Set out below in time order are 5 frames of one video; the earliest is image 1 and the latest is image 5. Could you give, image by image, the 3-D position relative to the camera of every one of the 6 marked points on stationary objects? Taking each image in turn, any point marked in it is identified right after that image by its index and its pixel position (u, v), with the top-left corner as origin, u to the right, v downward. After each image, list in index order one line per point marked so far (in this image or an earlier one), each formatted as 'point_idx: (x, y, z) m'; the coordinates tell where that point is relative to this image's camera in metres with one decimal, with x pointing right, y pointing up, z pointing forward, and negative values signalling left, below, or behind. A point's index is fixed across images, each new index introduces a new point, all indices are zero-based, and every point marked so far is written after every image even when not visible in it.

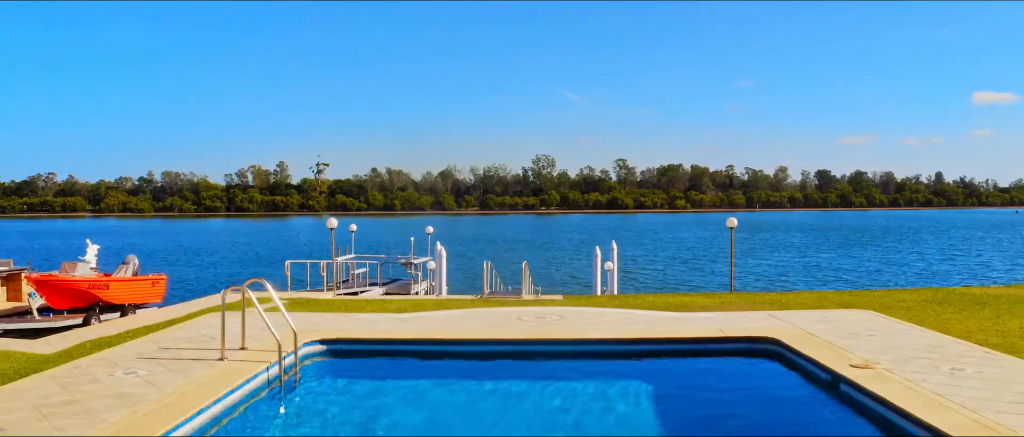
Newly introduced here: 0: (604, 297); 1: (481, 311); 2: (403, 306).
0: (+1.9, -1.6, +13.3) m
1: (-0.4, -1.7, +11.4) m
2: (-2.0, -1.6, +12.2) m
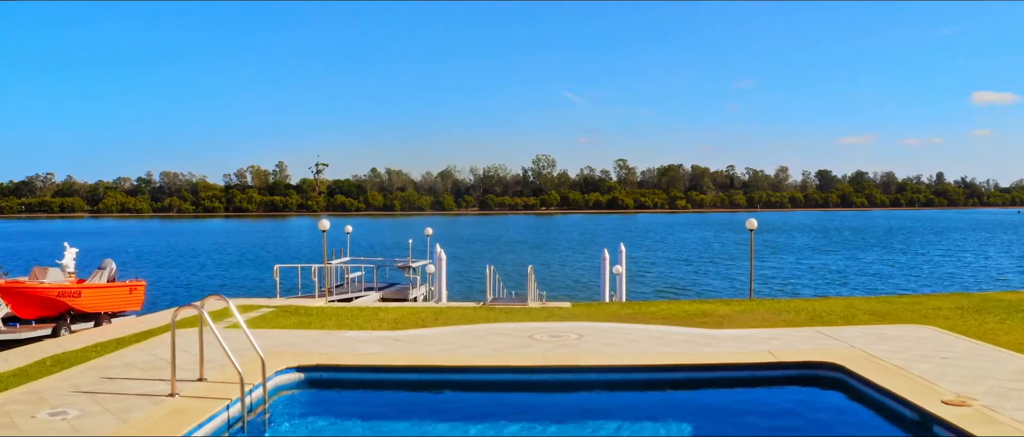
0: (+2.0, -1.6, +12.4) m
1: (-0.3, -1.7, +10.5) m
2: (-2.0, -1.7, +11.3) m
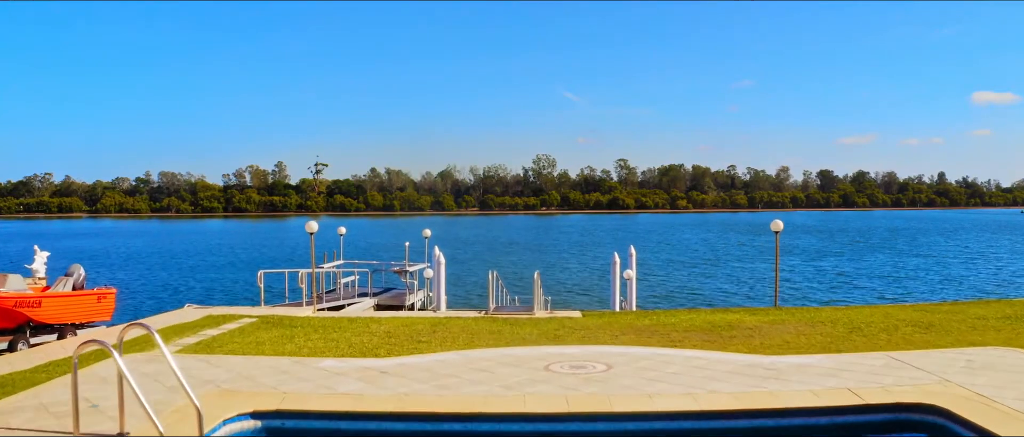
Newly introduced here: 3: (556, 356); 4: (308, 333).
0: (+2.1, -1.7, +11.3) m
1: (-0.2, -1.7, +9.4) m
2: (-1.9, -1.7, +10.2) m
3: (+0.5, -1.8, +9.0) m
4: (-3.1, -1.7, +9.9) m
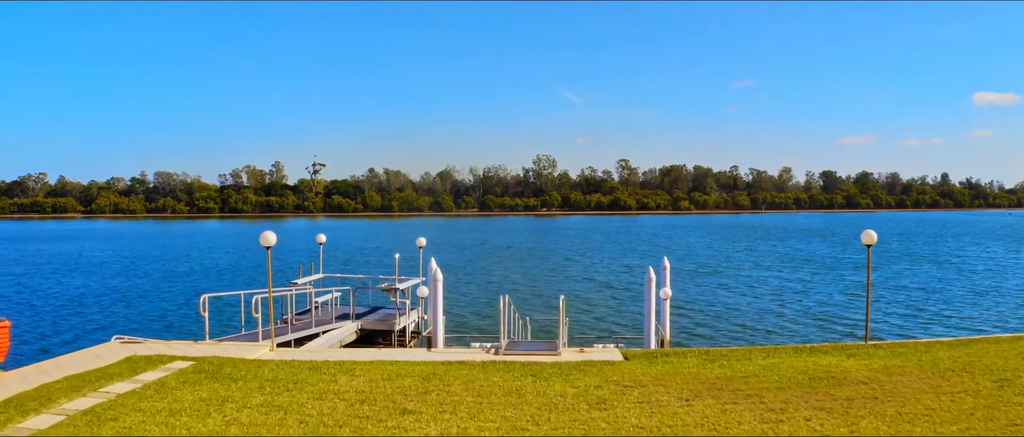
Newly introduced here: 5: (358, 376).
0: (+2.3, -1.8, +8.5) m
1: (0.0, -1.9, +6.6) m
2: (-1.6, -1.8, +7.4) m
3: (+0.8, -2.0, +6.2) m
4: (-2.8, -1.9, +7.1) m
5: (-1.8, -1.8, +7.7) m
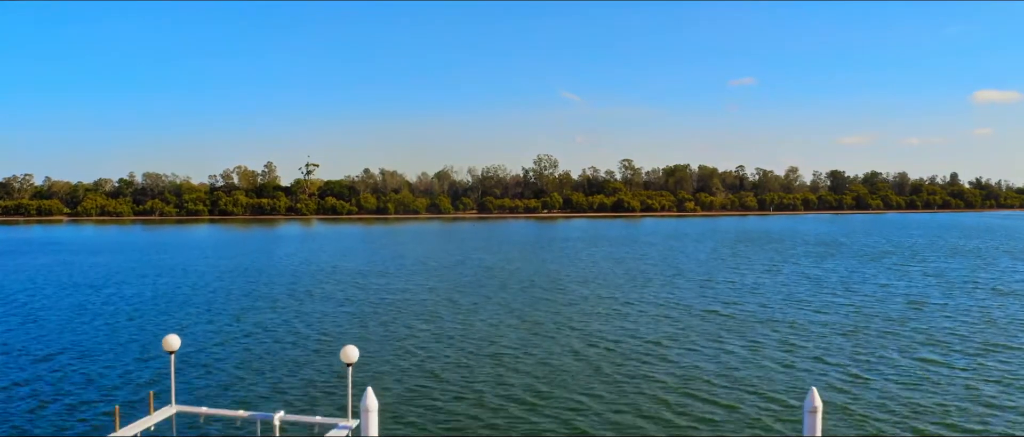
0: (+2.5, -2.9, +1.3) m
1: (+0.2, -3.0, -0.6) m
2: (-1.4, -2.9, +0.2) m
3: (+1.0, -3.1, -1.0) m
4: (-2.6, -3.0, -0.1) m
5: (-1.6, -2.9, +0.5) m
